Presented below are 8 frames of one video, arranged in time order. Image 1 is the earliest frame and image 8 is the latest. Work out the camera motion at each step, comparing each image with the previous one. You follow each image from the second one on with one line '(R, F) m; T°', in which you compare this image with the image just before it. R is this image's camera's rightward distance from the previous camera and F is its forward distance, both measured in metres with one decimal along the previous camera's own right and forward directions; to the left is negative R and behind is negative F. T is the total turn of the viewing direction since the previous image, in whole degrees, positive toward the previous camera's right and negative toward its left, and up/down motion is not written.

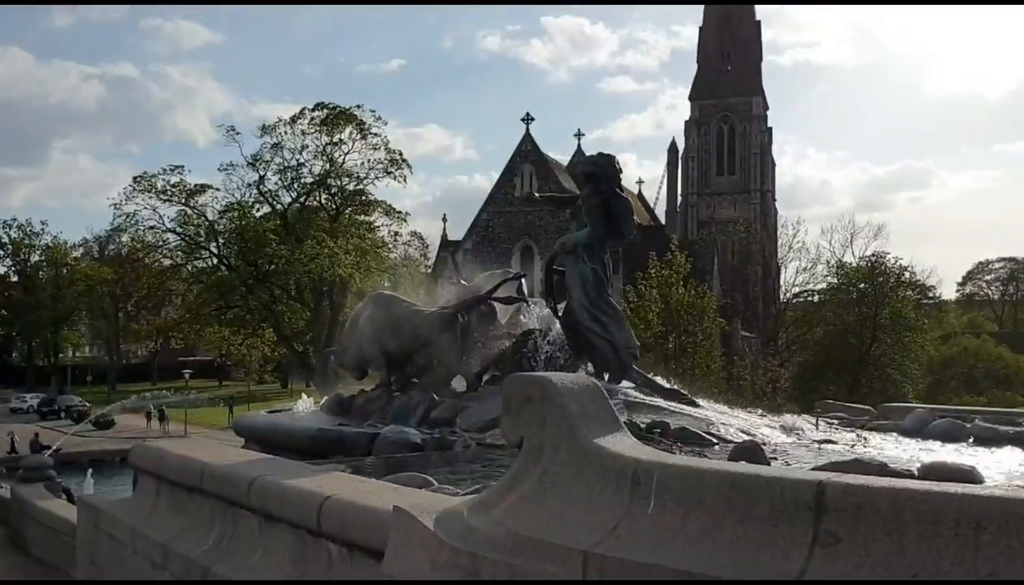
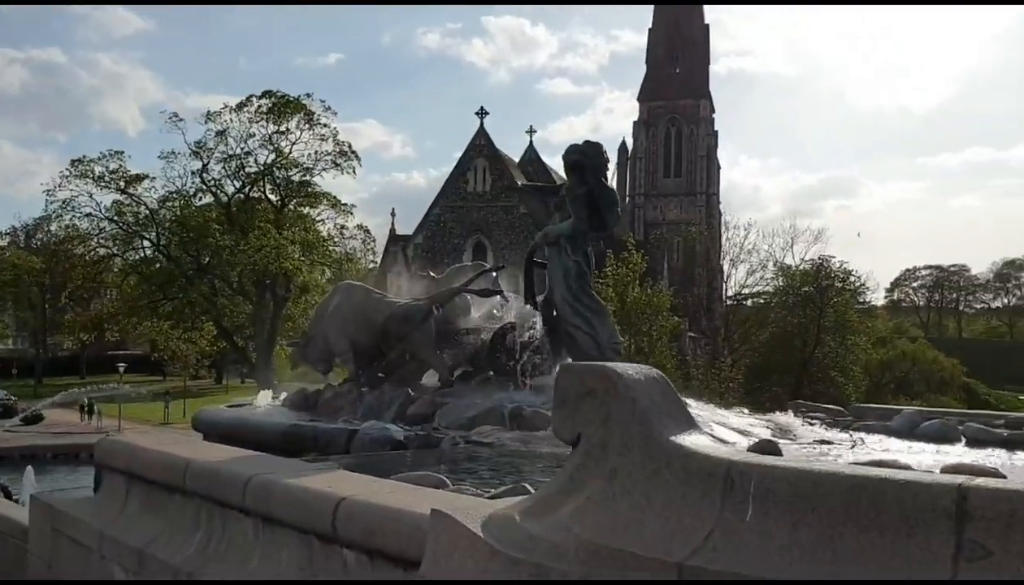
(-0.4, +0.4) m; +4°
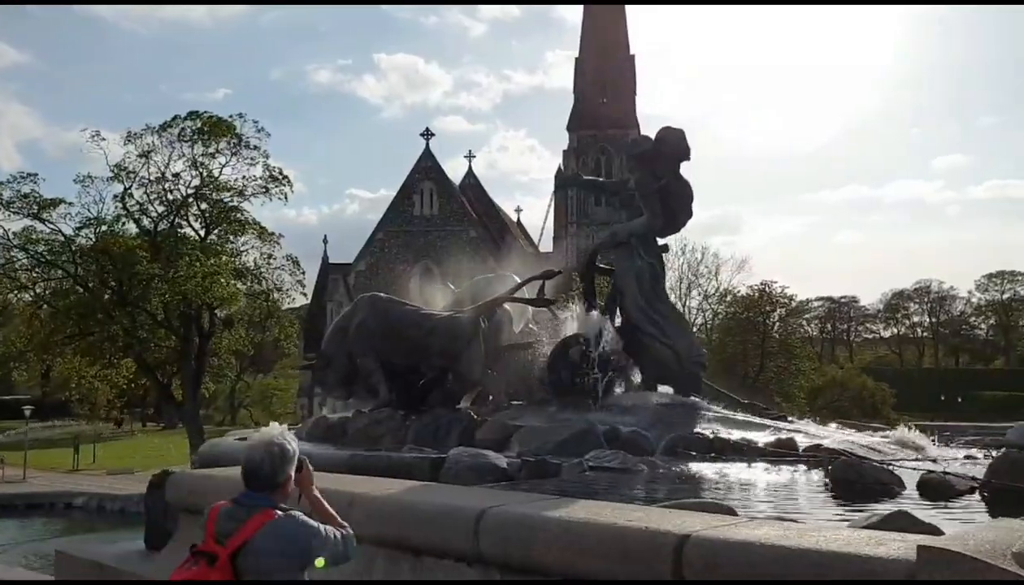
(-1.5, +1.2) m; +6°
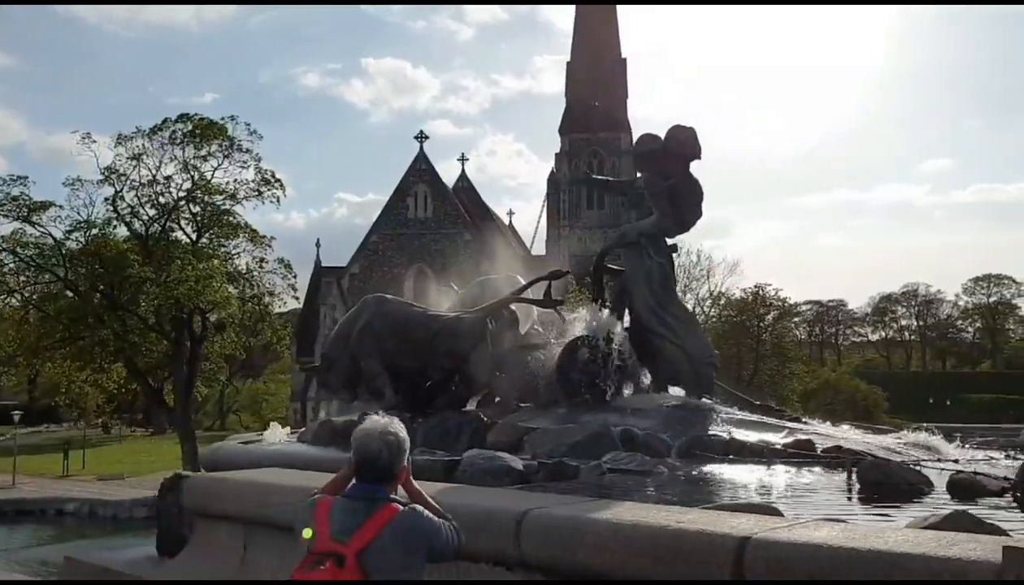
(-0.2, +0.1) m; +1°
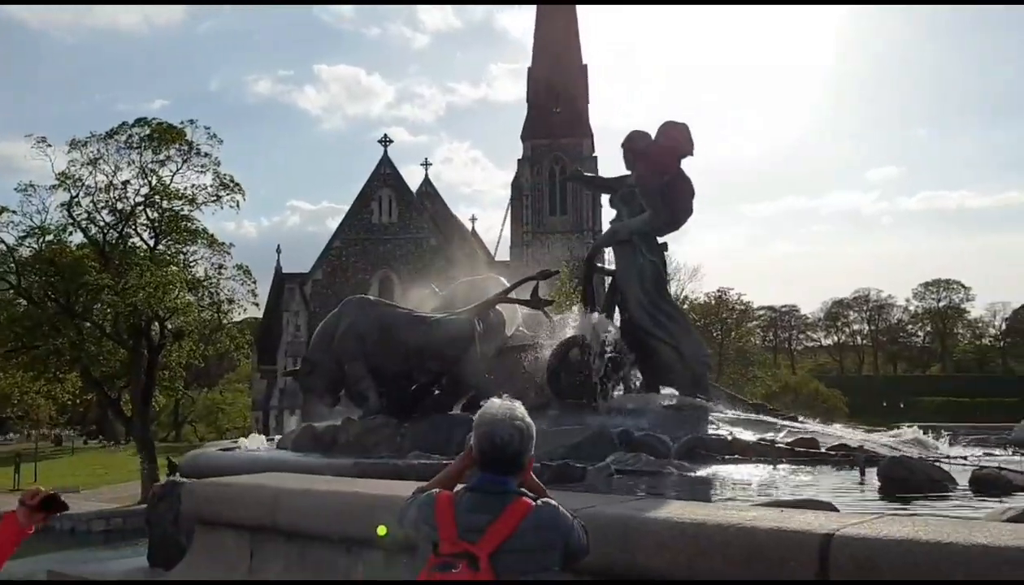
(-0.3, +0.2) m; +3°
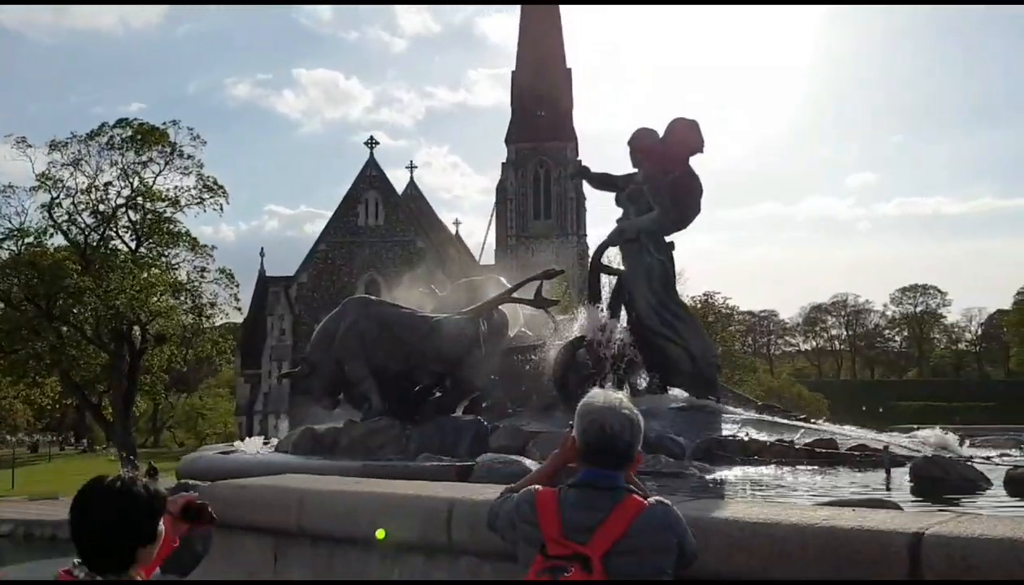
(-0.2, +0.2) m; +1°
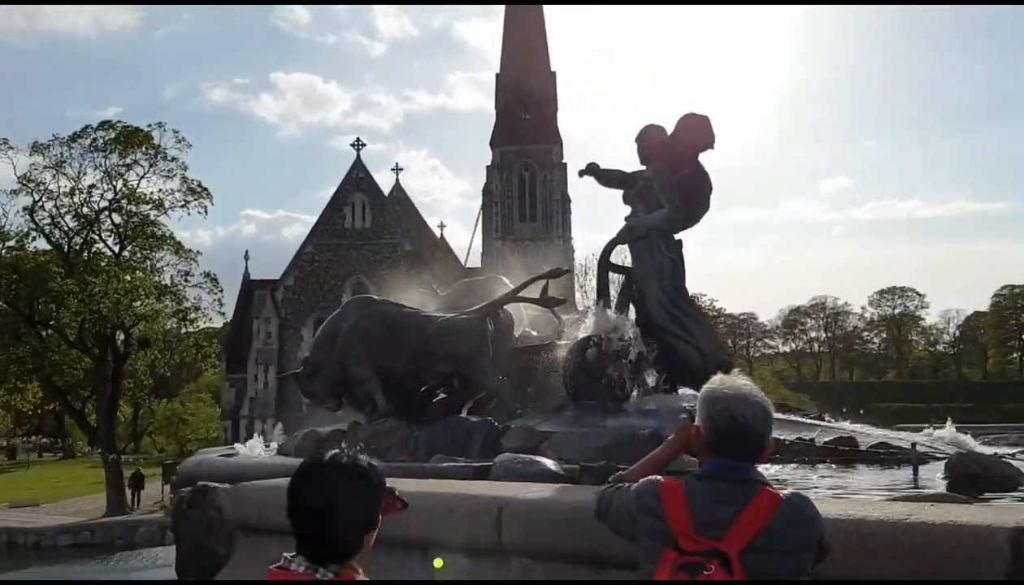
(-0.2, +0.1) m; +1°
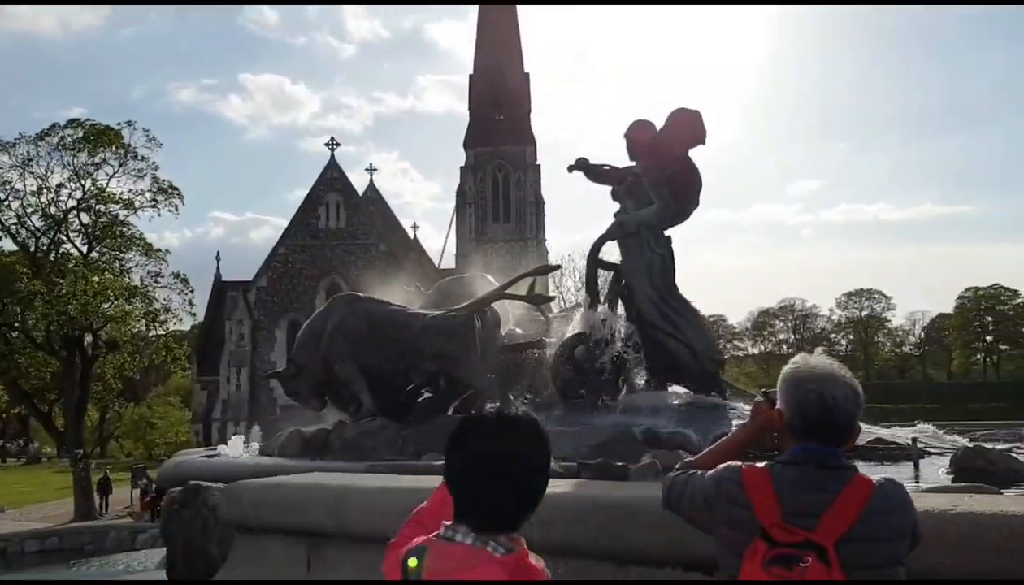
(-0.2, +0.1) m; +2°
